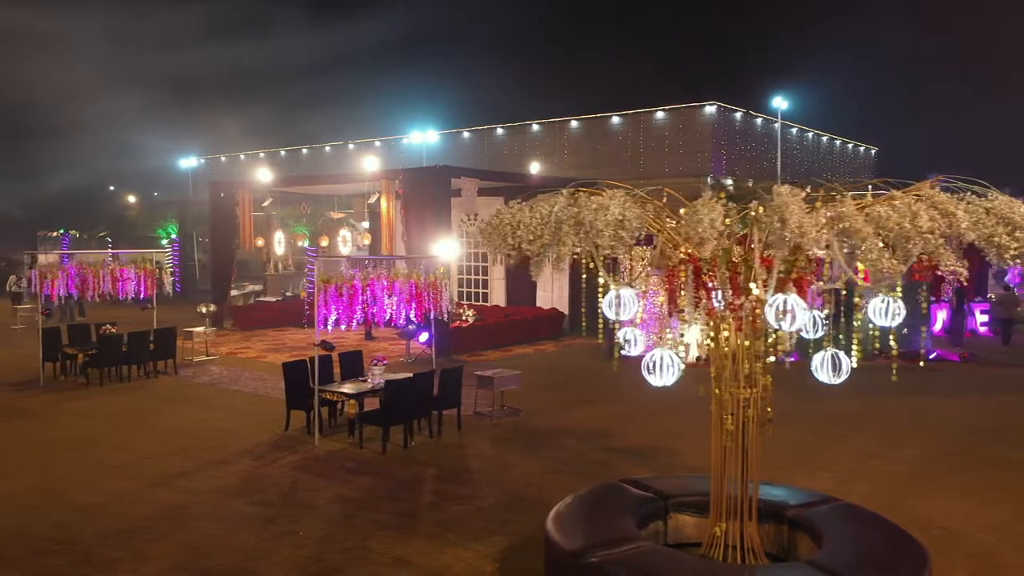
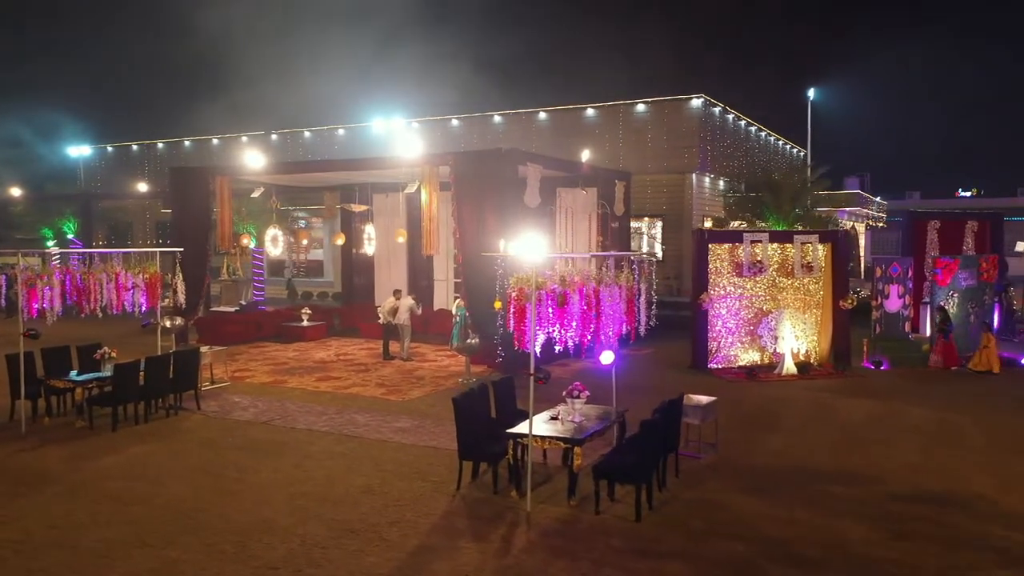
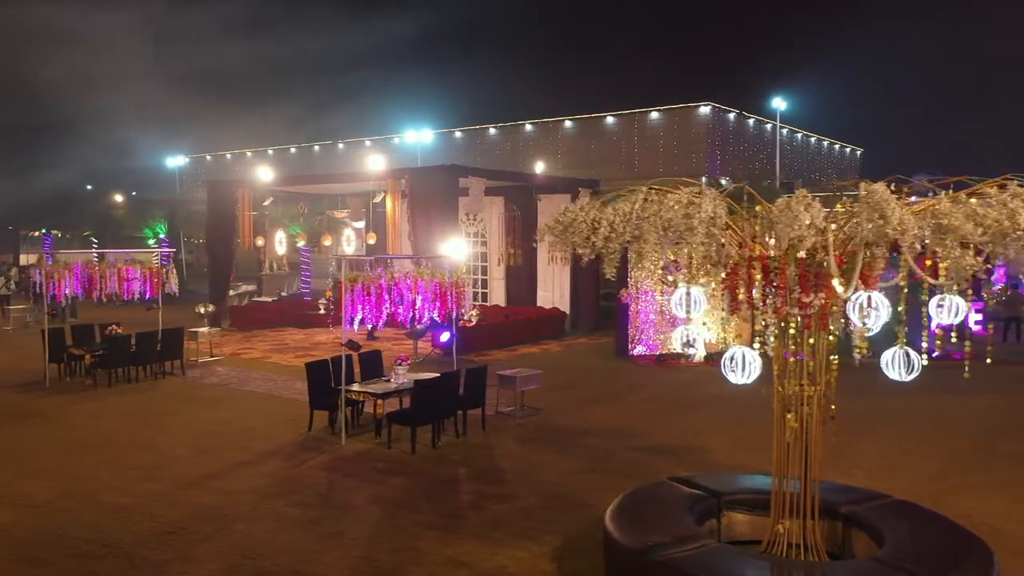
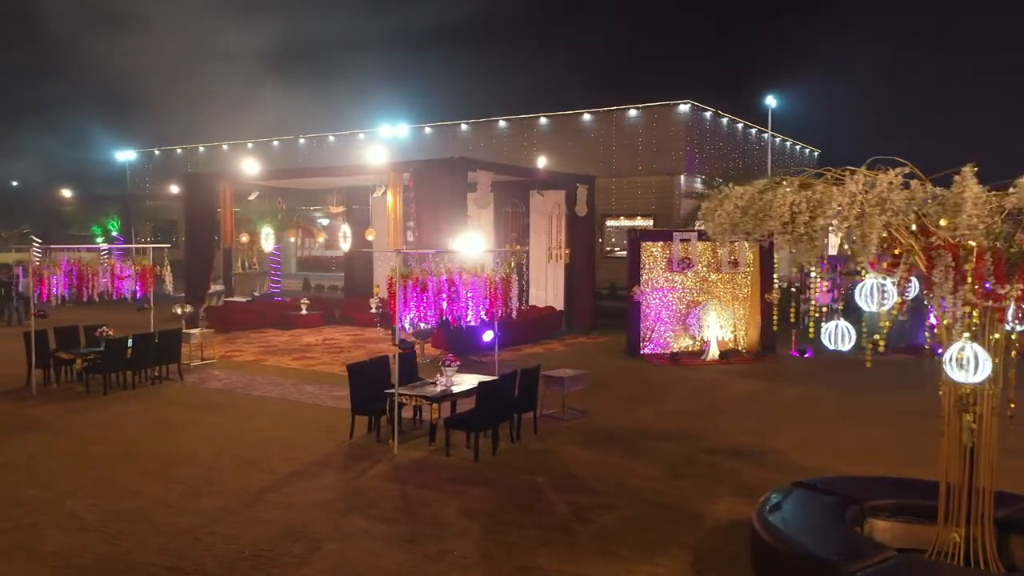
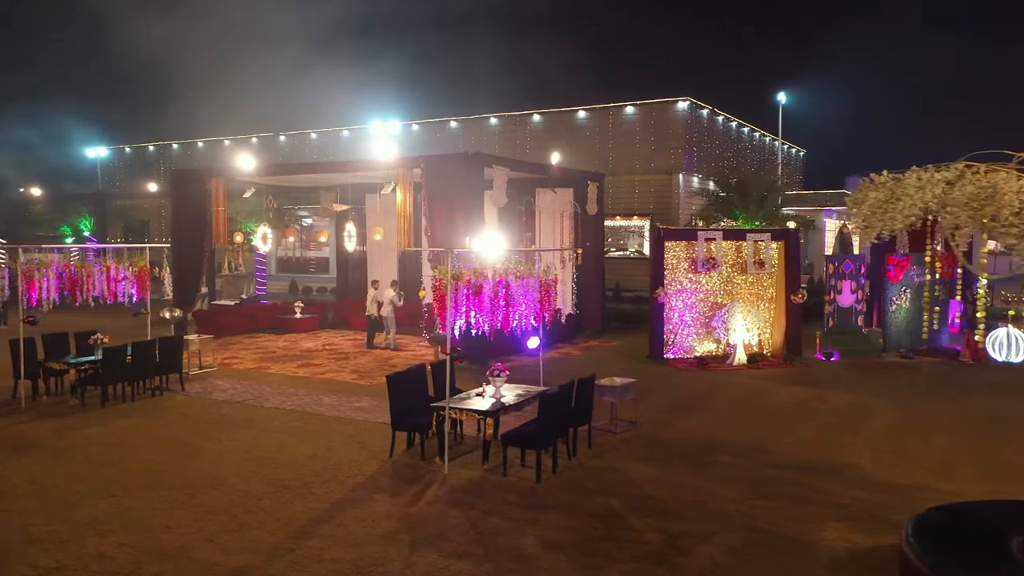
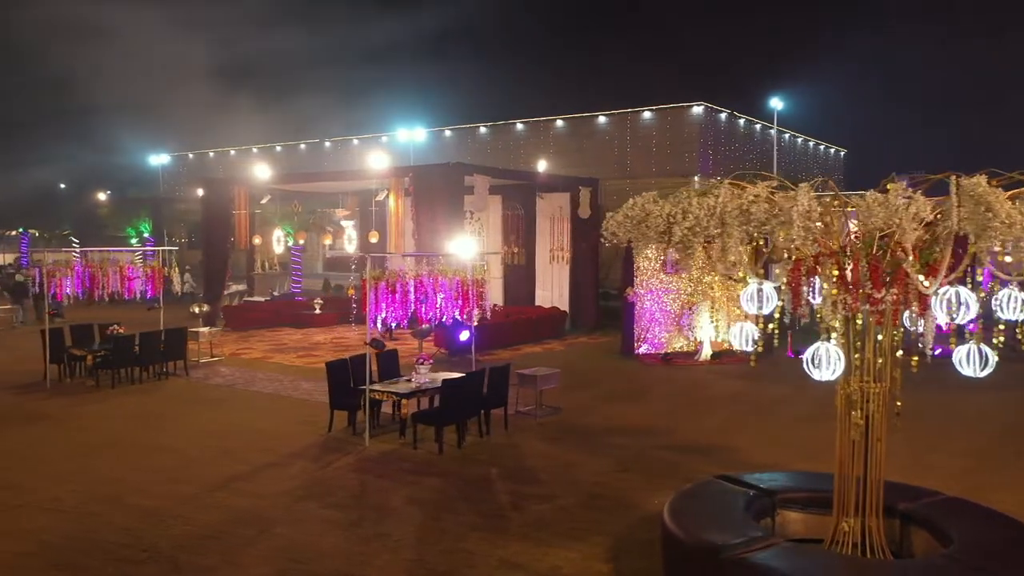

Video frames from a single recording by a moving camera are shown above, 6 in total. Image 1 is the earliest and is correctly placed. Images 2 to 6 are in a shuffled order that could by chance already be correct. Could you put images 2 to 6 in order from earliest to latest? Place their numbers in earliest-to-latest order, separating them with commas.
3, 6, 4, 5, 2
